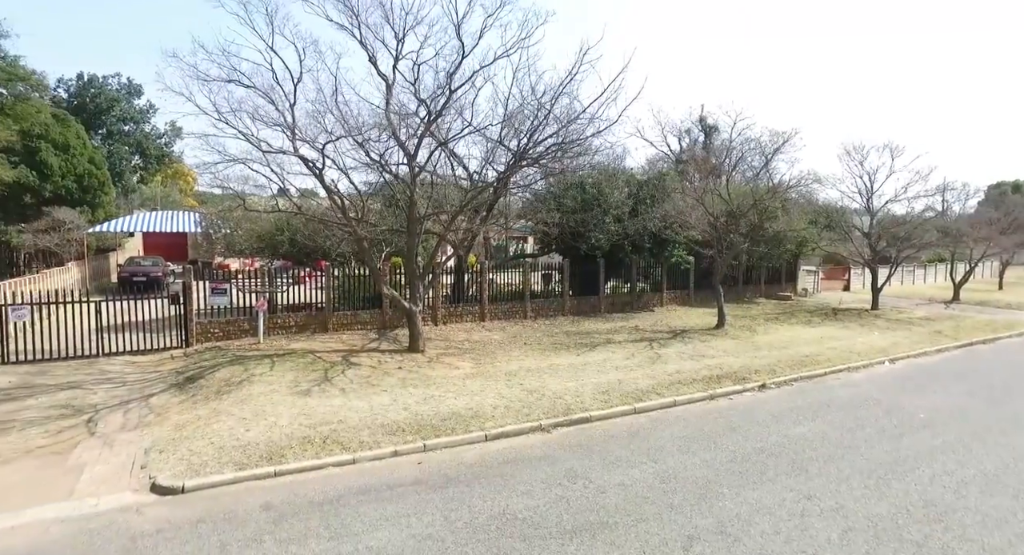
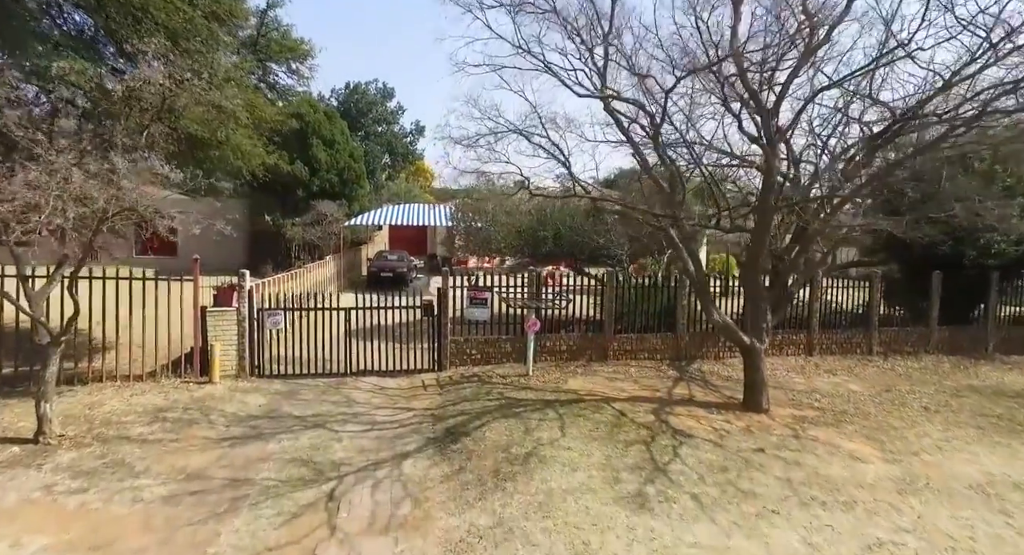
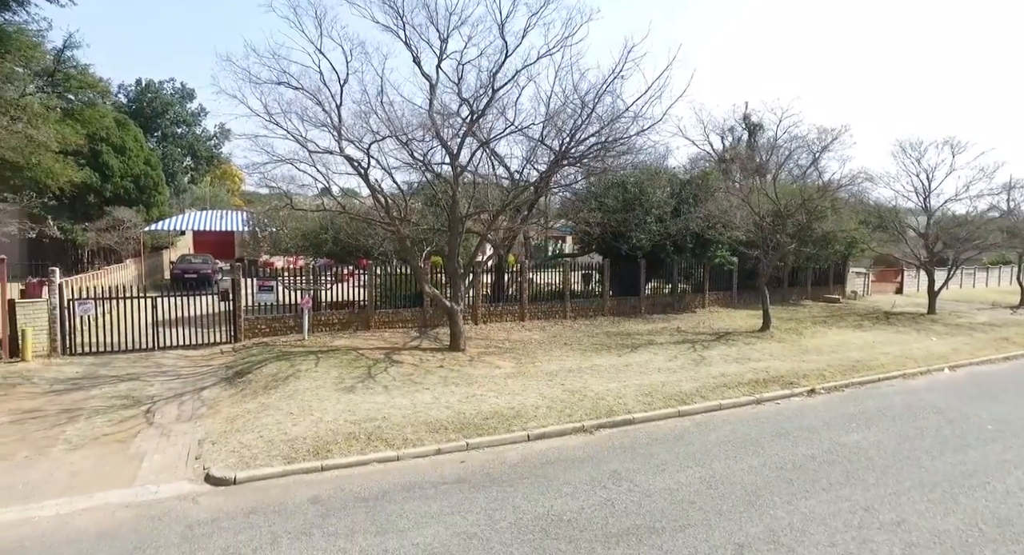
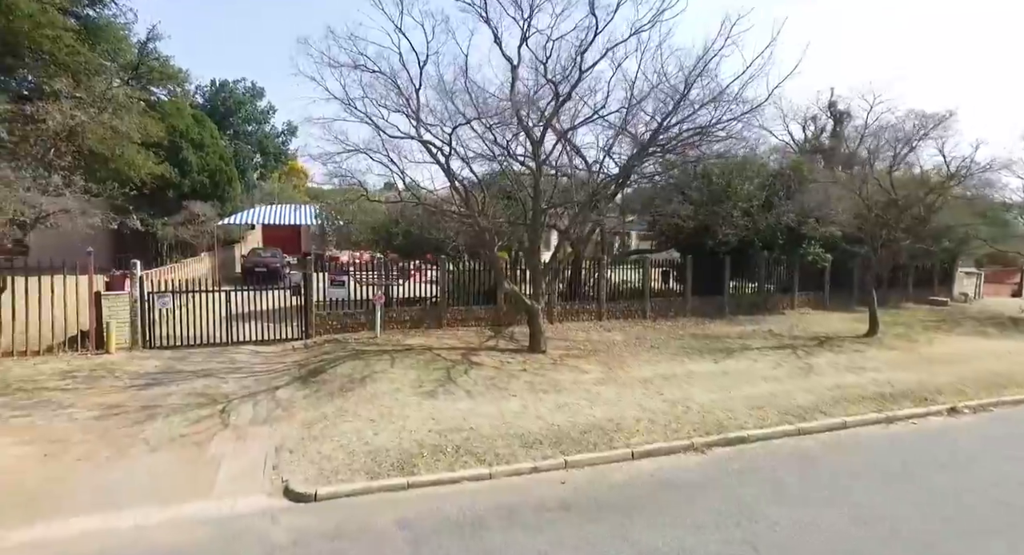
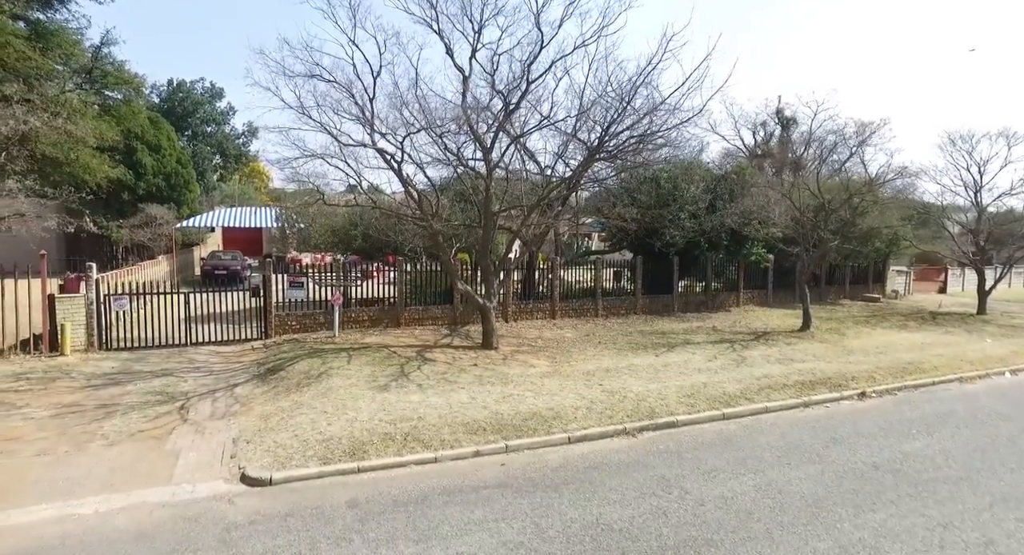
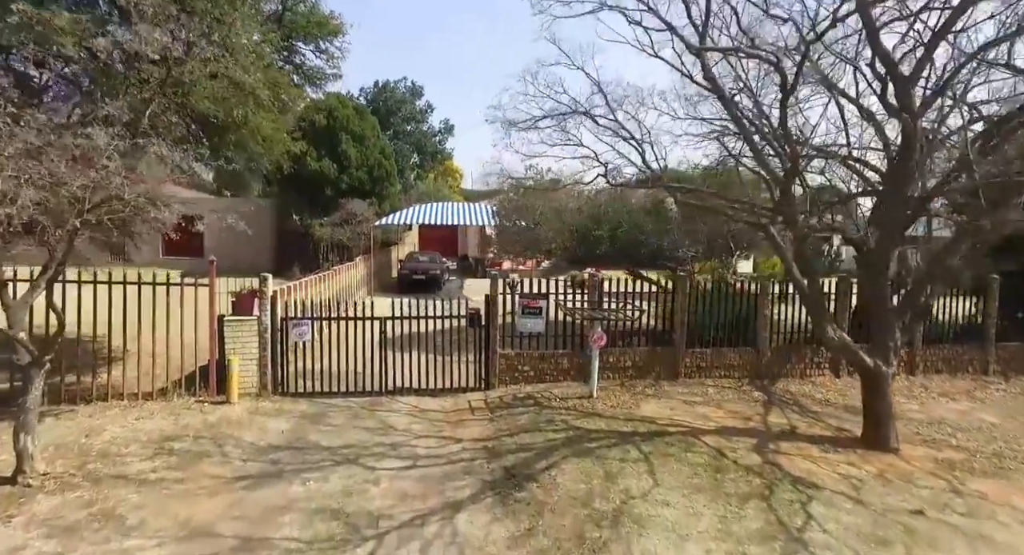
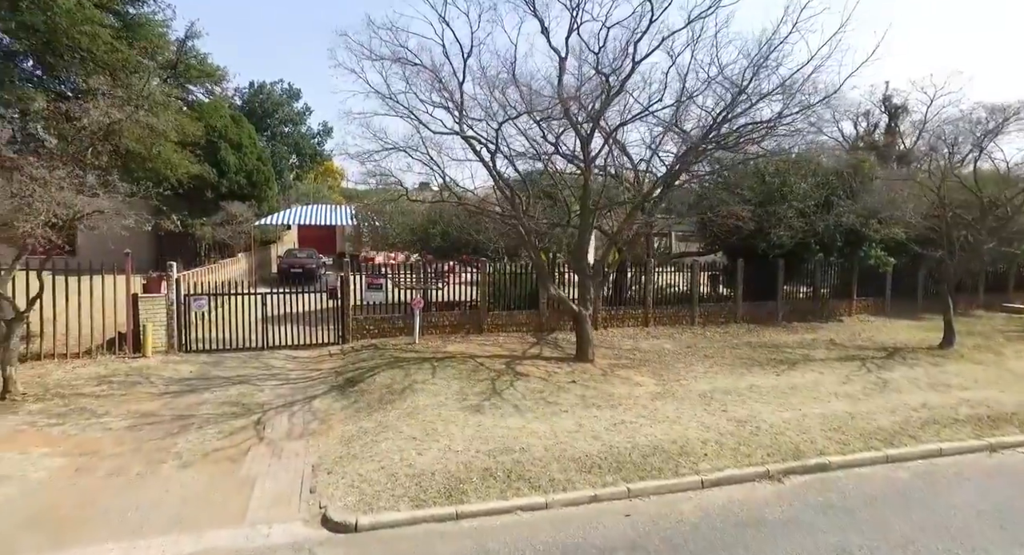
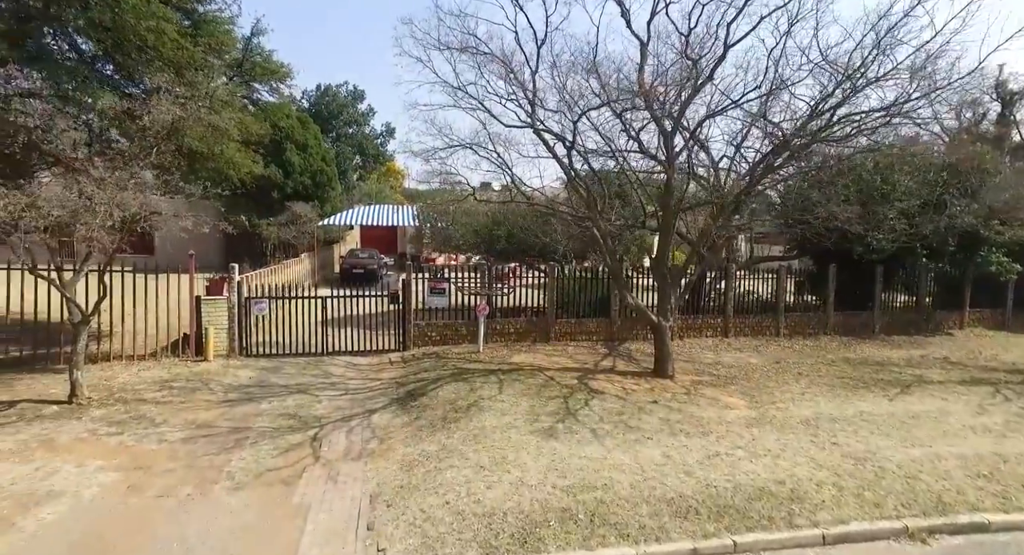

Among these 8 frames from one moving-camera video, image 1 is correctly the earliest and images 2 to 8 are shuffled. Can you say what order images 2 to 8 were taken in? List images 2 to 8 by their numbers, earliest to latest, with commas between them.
3, 5, 4, 7, 8, 2, 6
